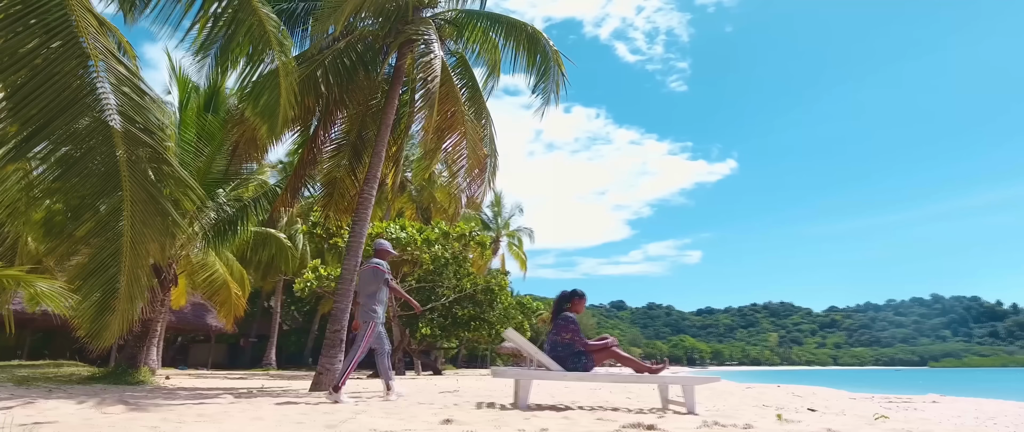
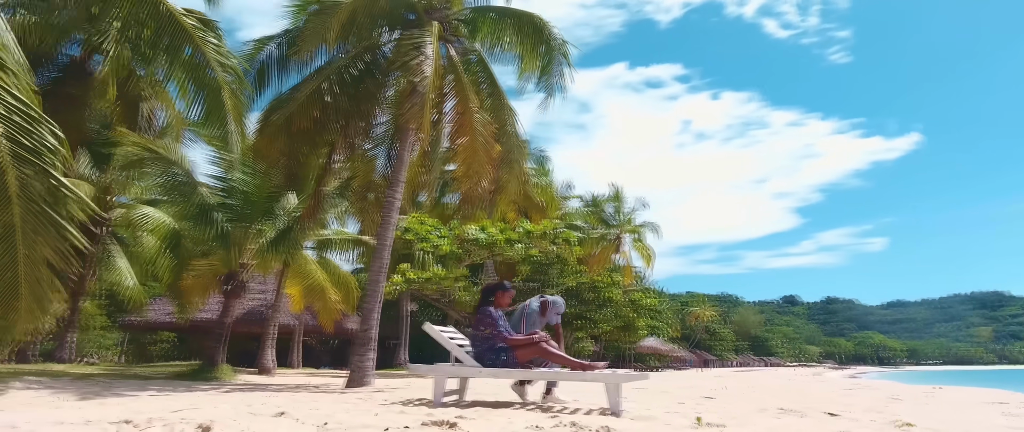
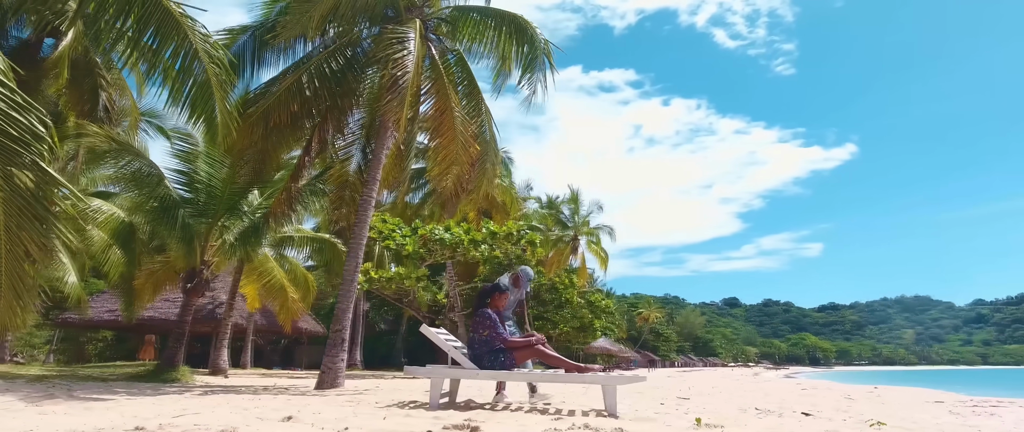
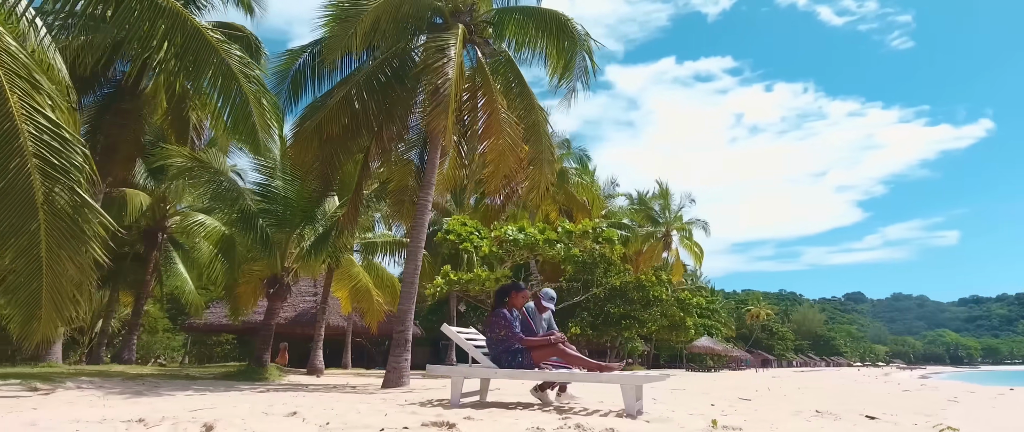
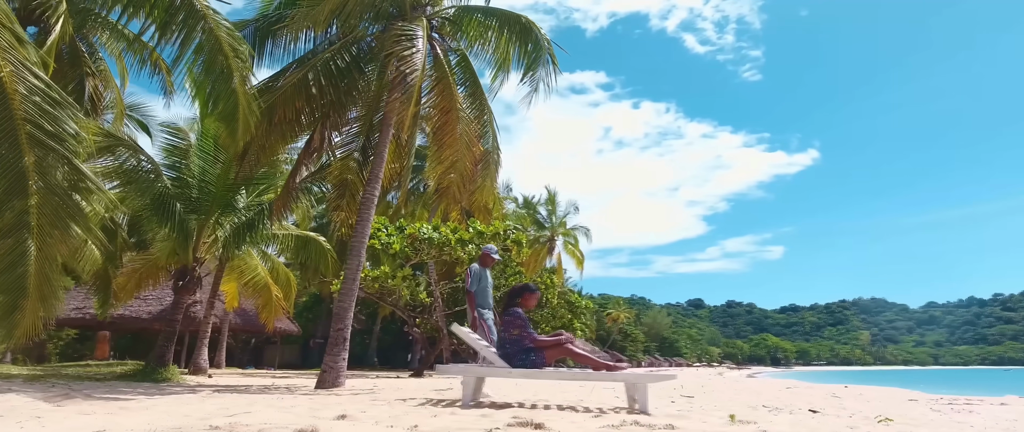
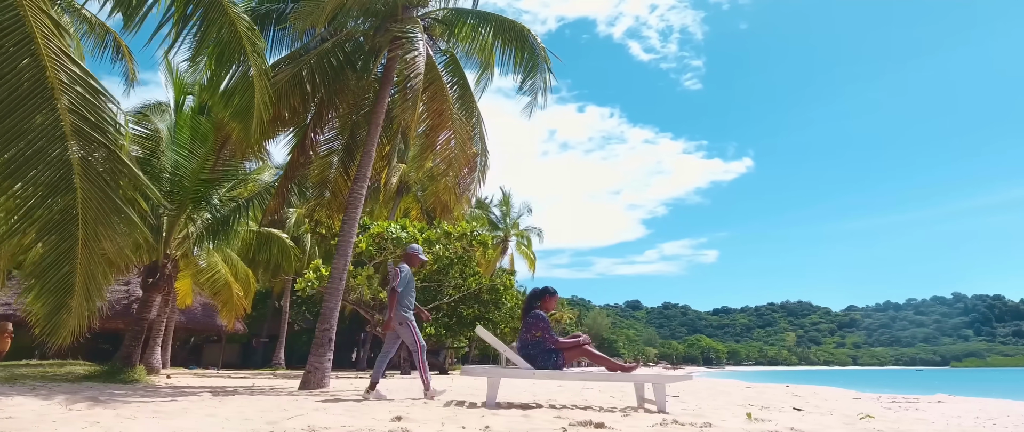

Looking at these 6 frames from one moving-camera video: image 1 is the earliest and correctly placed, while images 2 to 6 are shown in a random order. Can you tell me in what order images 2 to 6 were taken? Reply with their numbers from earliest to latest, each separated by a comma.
6, 5, 3, 2, 4
